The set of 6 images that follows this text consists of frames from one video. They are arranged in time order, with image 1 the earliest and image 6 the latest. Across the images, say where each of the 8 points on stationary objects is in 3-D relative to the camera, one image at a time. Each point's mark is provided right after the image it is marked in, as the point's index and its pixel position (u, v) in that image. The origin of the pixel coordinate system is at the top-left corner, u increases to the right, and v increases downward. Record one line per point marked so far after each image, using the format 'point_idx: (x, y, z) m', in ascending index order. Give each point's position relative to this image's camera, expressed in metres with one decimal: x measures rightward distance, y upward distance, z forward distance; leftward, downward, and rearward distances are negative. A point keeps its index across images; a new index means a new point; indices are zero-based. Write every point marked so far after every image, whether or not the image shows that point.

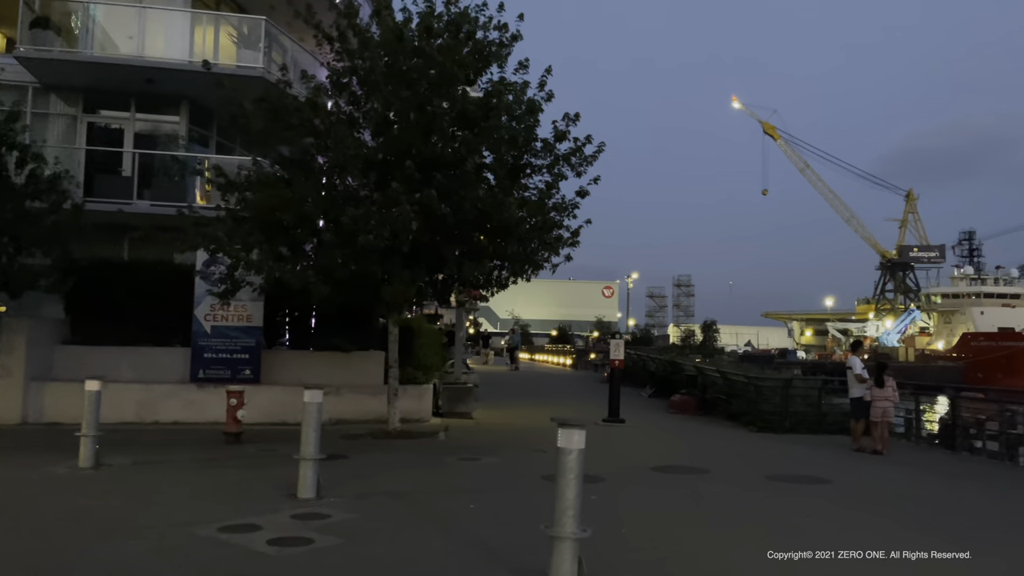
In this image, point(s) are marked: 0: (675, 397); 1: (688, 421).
0: (+3.9, -2.6, +19.3) m
1: (+3.8, -2.9, +17.7) m
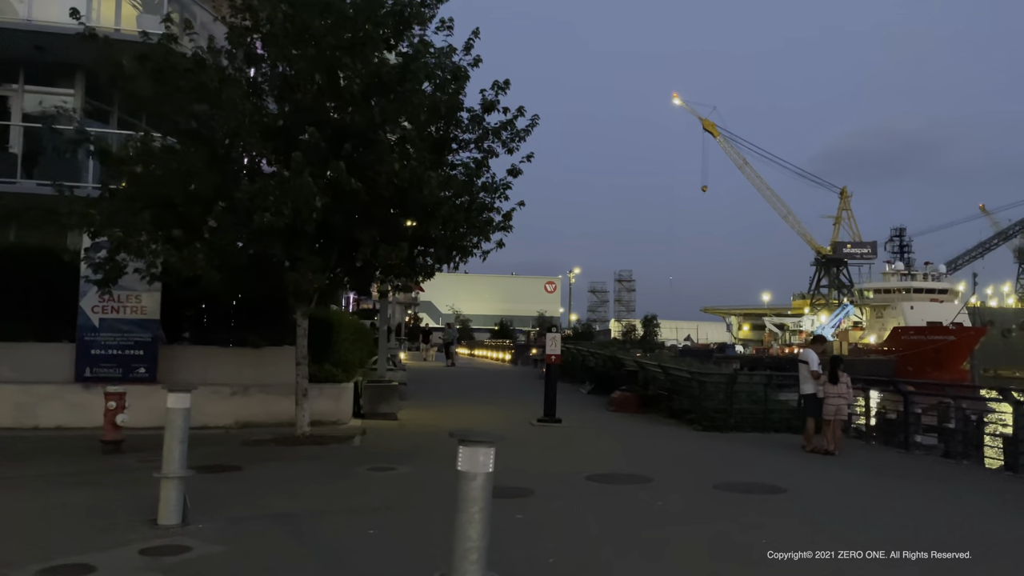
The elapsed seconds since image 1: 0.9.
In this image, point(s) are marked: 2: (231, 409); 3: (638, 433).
0: (+2.3, -2.4, +18.3) m
1: (+2.4, -2.7, +16.7) m
2: (-4.8, -2.1, +14.0) m
3: (+2.2, -2.6, +14.3) m
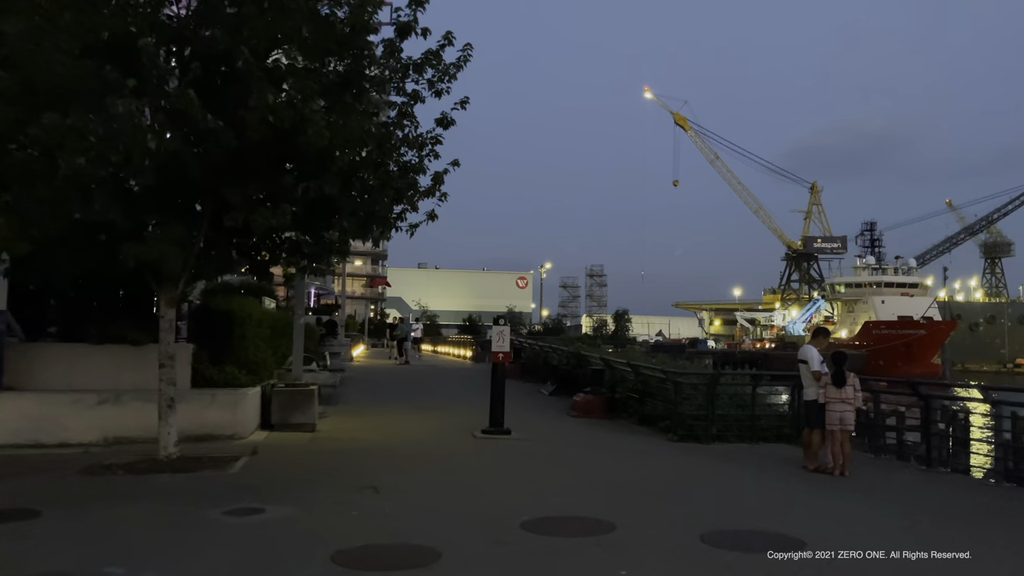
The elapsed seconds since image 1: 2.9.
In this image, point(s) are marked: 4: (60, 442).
0: (+1.3, -2.1, +15.8) m
1: (+1.4, -2.5, +14.2) m
2: (-5.7, -1.9, +11.2) m
3: (+1.3, -2.3, +11.8) m
4: (-6.2, -2.1, +11.1) m
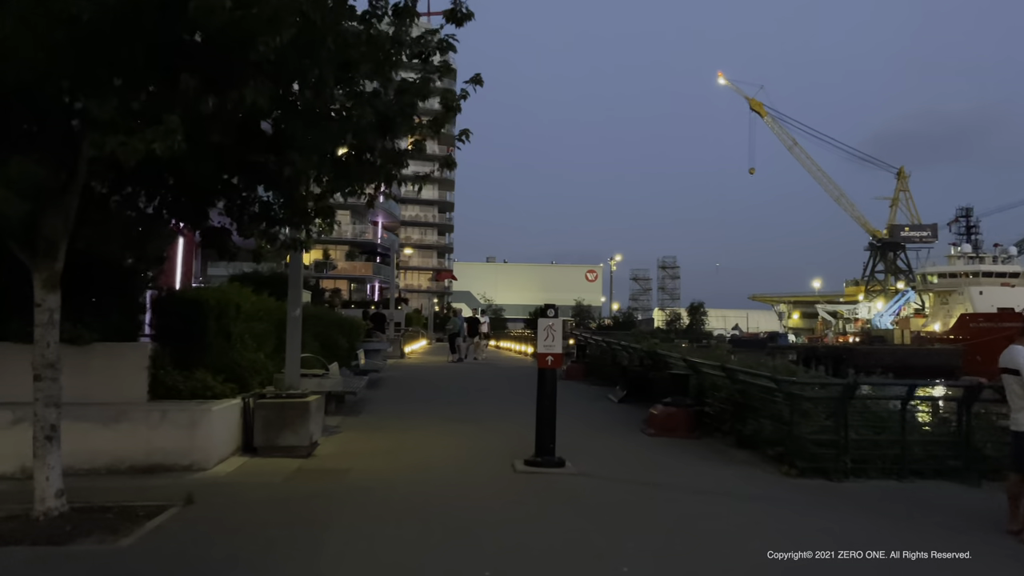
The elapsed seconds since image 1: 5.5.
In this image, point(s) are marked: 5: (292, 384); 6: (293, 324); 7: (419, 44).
0: (+2.2, -1.8, +12.4) m
1: (+2.2, -2.2, +10.8) m
2: (-5.2, -1.7, +8.5) m
3: (+1.9, -2.1, +8.4) m
4: (-5.7, -1.9, +8.4) m
5: (-2.9, -1.3, +10.8) m
6: (-2.9, -0.5, +10.7) m
7: (-0.8, +2.1, +6.8) m
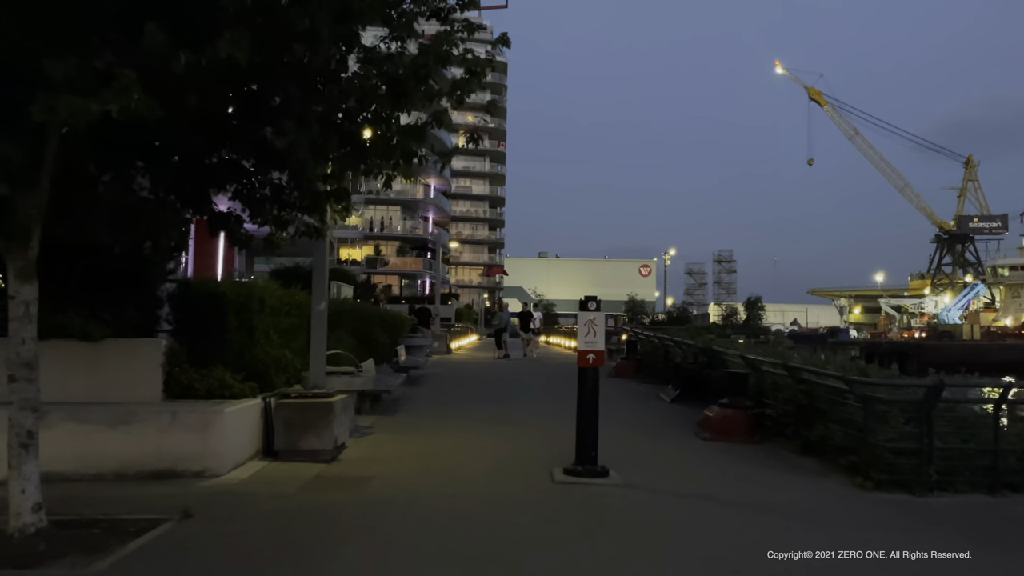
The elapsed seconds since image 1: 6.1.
0: (+2.8, -1.7, +11.4) m
1: (+2.6, -2.1, +9.8) m
2: (-4.8, -1.6, +7.9) m
3: (+2.2, -2.0, +7.5) m
4: (-5.3, -1.8, +7.9) m
5: (-2.4, -1.2, +10.1) m
6: (-2.4, -0.4, +10.0) m
7: (-0.6, +2.1, +6.0) m
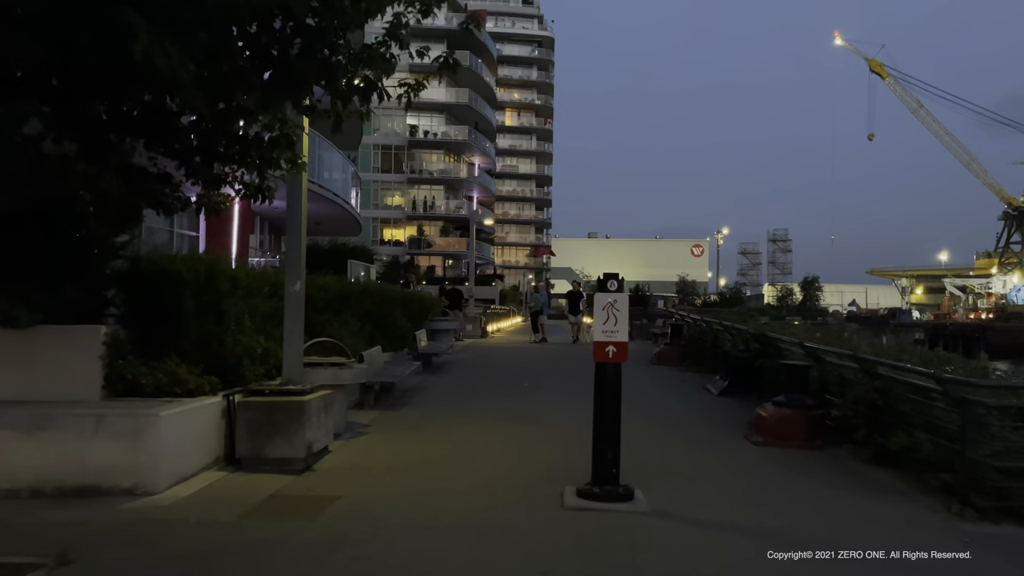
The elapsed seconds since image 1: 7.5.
0: (+3.0, -1.4, +9.6) m
1: (+2.7, -1.8, +8.0) m
2: (-4.9, -1.4, +6.6) m
3: (+2.2, -1.8, +5.7) m
4: (-5.3, -1.7, +6.6) m
5: (-2.3, -1.0, +8.7) m
6: (-2.3, -0.1, +8.5) m
7: (-0.7, +2.3, +4.3) m
